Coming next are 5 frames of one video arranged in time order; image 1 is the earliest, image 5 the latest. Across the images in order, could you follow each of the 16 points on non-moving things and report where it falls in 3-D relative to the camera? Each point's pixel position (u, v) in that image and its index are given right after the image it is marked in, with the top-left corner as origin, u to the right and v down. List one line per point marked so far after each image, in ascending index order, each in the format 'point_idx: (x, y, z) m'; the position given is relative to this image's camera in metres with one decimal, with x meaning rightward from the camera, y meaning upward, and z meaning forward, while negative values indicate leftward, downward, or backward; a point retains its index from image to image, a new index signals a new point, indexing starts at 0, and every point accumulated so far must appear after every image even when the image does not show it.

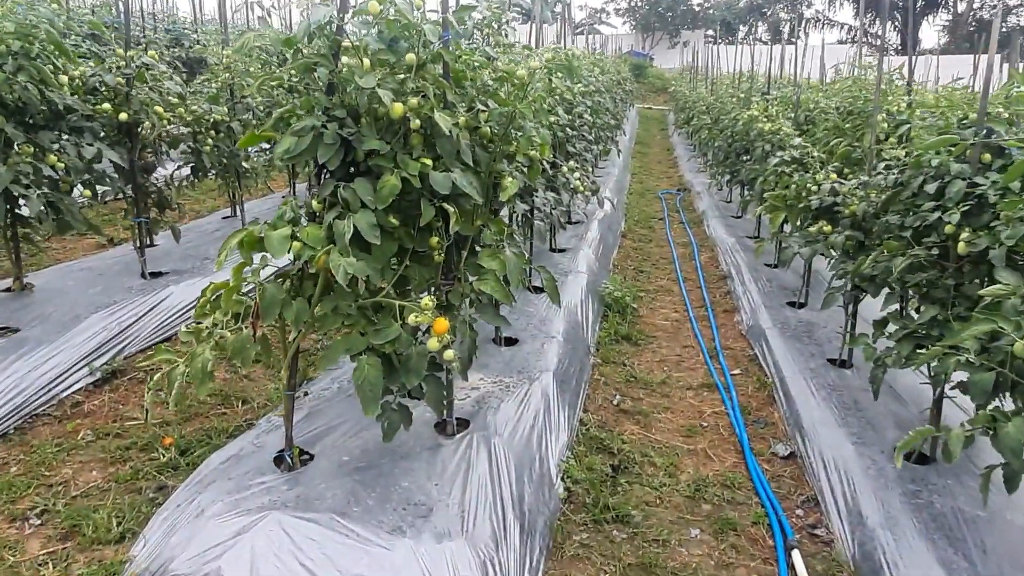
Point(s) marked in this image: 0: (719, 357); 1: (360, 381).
0: (+1.3, -0.4, +4.5) m
1: (-0.5, -0.3, +2.1) m
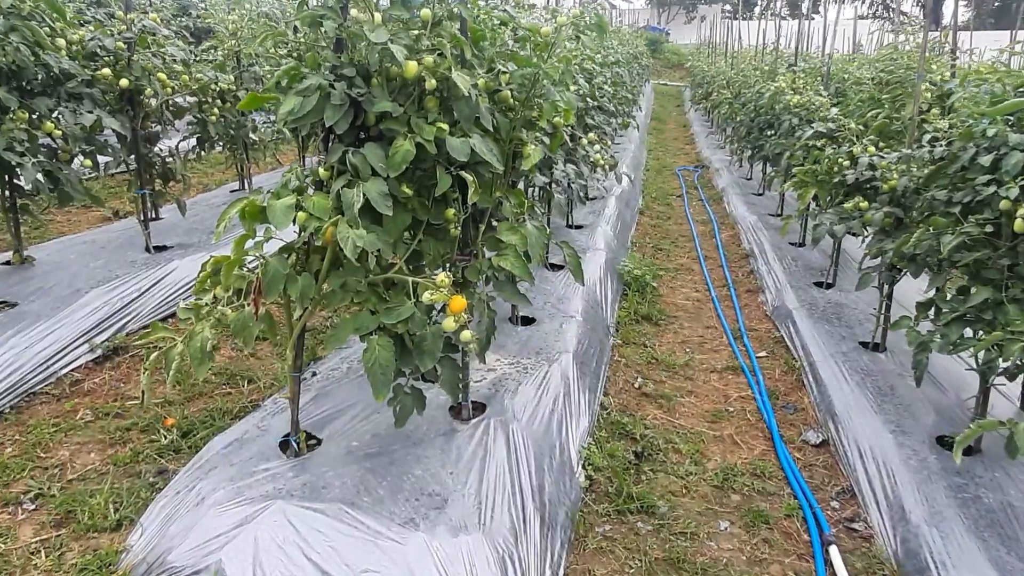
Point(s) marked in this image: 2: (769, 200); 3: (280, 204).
0: (+1.4, -0.3, +4.3) m
1: (-0.4, -0.2, +2.0) m
2: (+2.6, +0.9, +7.4) m
3: (-0.6, +0.2, +1.9) m
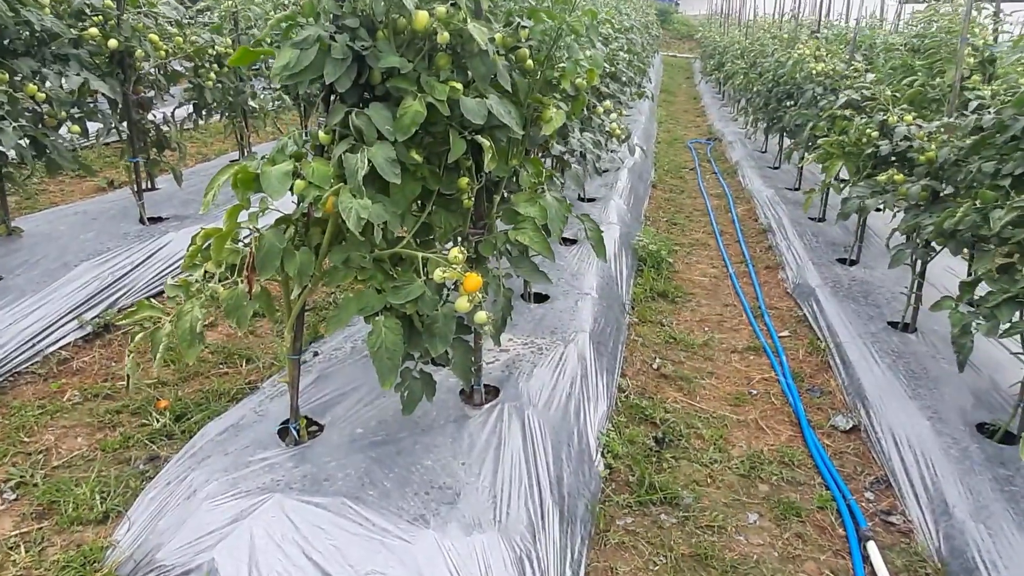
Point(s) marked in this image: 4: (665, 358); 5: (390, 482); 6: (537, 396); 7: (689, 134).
0: (+1.4, -0.2, +4.1) m
1: (-0.3, -0.1, +1.8) m
2: (+2.7, +1.1, +7.2) m
3: (-0.6, +0.3, +1.7) m
4: (+0.8, -0.3, +3.6) m
5: (-0.3, -0.5, +2.0) m
6: (+0.1, -0.4, +2.5) m
7: (+2.6, +2.2, +10.5) m
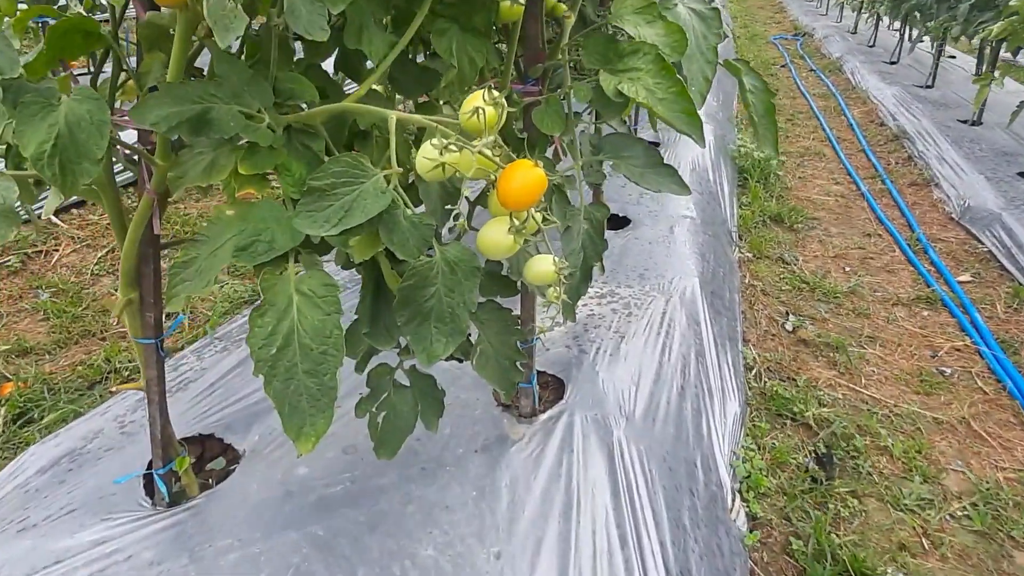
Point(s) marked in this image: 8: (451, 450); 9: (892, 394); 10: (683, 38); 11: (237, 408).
0: (+1.7, +0.1, +2.9) m
1: (-0.2, -0.1, +0.7) m
2: (+3.1, +1.7, +5.8) m
3: (-0.4, +0.4, +0.6) m
4: (+1.0, -0.1, +2.4) m
5: (-0.2, -0.4, +0.9) m
6: (+0.2, -0.2, +1.4) m
7: (+3.2, +3.2, +9.0) m
8: (-0.1, -0.3, +1.2) m
9: (+1.1, -0.3, +2.0) m
10: (+0.2, +0.3, +1.0) m
11: (-0.5, -0.2, +1.3) m
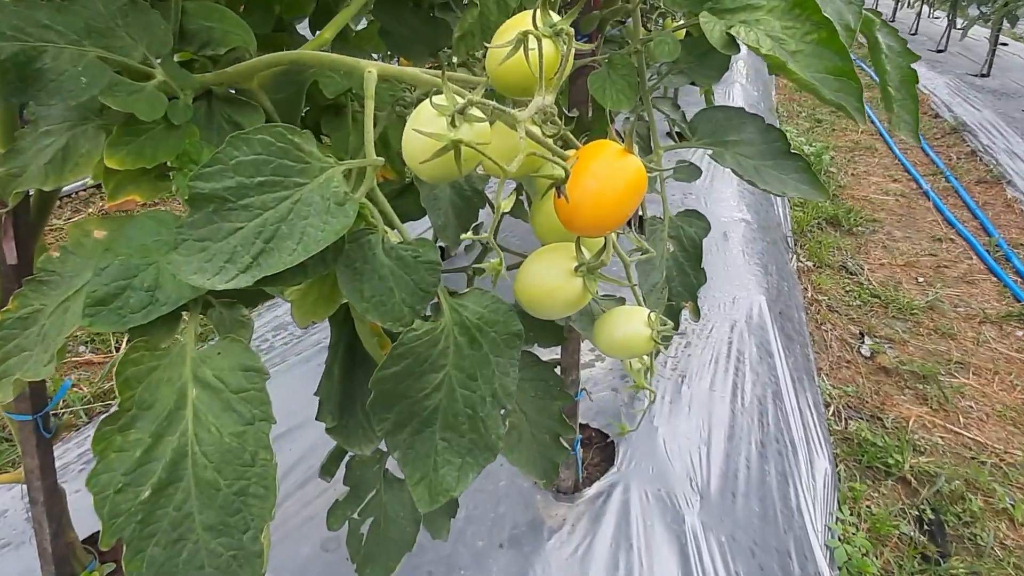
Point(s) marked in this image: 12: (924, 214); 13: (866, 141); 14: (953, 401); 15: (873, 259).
0: (+1.8, +0.1, +2.5) m
1: (-0.2, -0.1, +0.4) m
2: (+3.3, +1.7, +5.4) m
3: (-0.4, +0.3, +0.3) m
4: (+1.0, -0.1, +2.1) m
5: (-0.2, -0.5, +0.6) m
6: (+0.3, -0.3, +1.1) m
7: (+3.4, +3.1, +8.6) m
8: (-0.1, -0.3, +0.9) m
9: (+1.1, -0.3, +1.7) m
10: (+0.3, +0.3, +0.6) m
11: (-0.5, -0.3, +1.0) m
12: (+1.7, +0.3, +3.0) m
13: (+1.9, +0.8, +3.9) m
14: (+1.1, -0.3, +1.8) m
15: (+1.3, +0.1, +2.6) m
